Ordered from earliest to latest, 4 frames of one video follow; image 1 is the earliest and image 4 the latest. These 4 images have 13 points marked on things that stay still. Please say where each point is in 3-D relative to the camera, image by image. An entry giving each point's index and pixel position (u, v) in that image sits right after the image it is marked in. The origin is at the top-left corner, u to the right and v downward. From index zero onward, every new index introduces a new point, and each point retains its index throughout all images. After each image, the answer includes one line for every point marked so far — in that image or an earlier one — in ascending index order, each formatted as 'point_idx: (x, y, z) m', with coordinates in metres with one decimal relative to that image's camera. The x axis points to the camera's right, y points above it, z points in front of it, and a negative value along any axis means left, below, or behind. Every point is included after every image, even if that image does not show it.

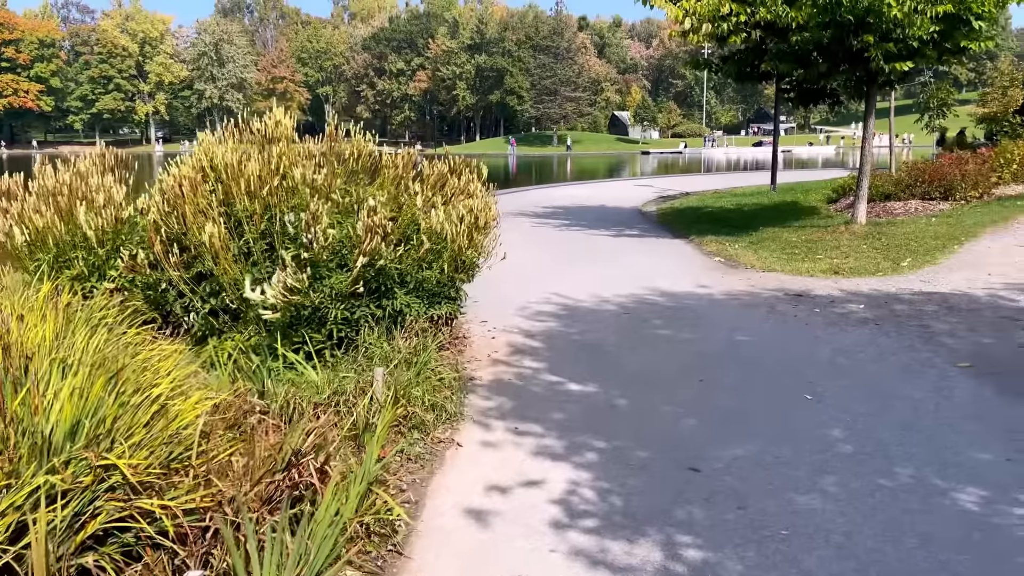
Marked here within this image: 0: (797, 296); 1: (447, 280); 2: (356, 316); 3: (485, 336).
0: (+3.1, -0.1, +8.8) m
1: (-0.5, +0.1, +6.2) m
2: (-1.1, -0.2, +5.7) m
3: (-0.2, -0.4, +7.3) m
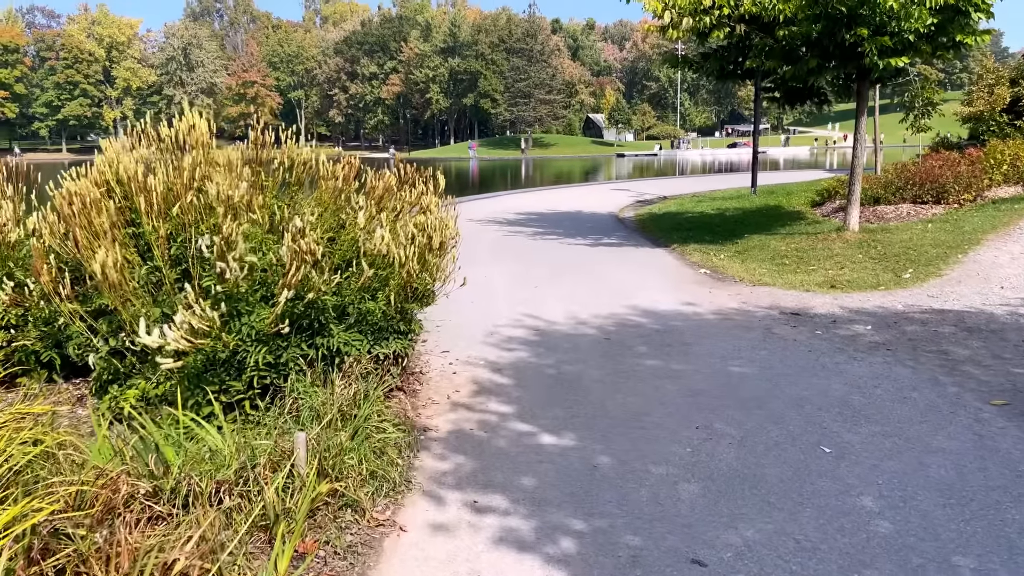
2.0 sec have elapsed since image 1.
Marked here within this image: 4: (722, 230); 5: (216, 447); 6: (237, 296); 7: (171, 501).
0: (+2.8, -0.3, +8.0) m
1: (-0.8, -0.2, +5.3) m
2: (-1.3, -0.4, +4.7) m
3: (-0.5, -0.7, +6.3) m
4: (+3.8, +1.1, +14.8) m
5: (-1.4, -0.8, +3.9) m
6: (-1.5, 0.0, +4.5) m
7: (-1.5, -0.9, +3.6) m
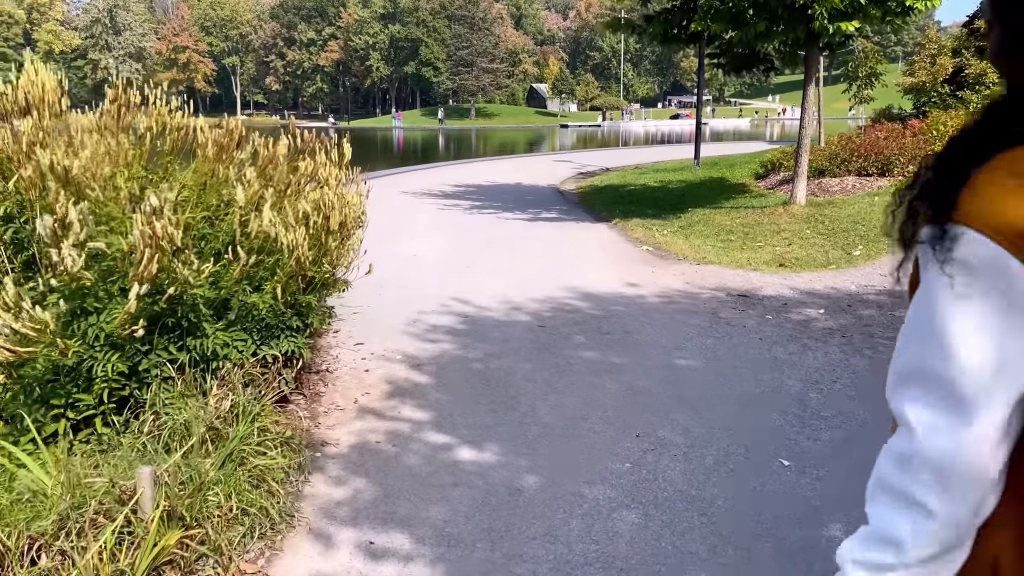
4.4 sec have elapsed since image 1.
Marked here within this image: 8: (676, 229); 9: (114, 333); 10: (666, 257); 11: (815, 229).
0: (+2.1, -0.1, +7.4) m
1: (-1.2, -0.1, +4.5) m
2: (-1.8, -0.4, +3.9) m
3: (-1.1, -0.6, +5.5) m
4: (+2.7, +1.5, +14.2) m
5: (-1.8, -0.8, +3.1) m
6: (-2.0, 0.0, +3.7) m
7: (-1.9, -1.0, +2.8) m
8: (+2.3, +0.8, +11.4) m
9: (-1.8, -0.2, +3.7) m
10: (+1.8, +0.4, +9.6) m
11: (+3.9, +0.8, +10.3) m
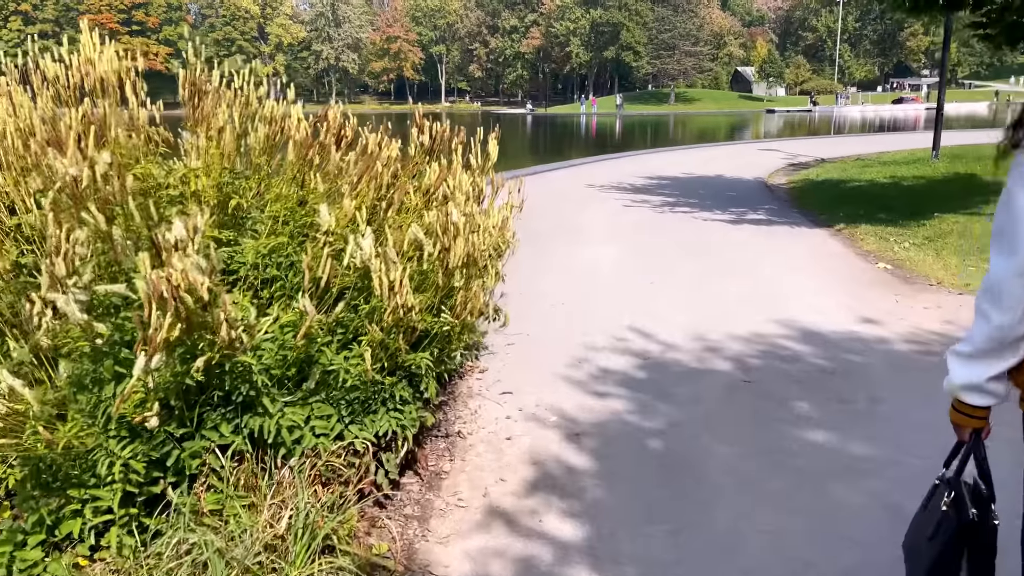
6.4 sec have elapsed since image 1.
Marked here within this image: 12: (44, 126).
0: (+3.5, -0.4, +5.3) m
1: (-0.5, -0.3, +3.2) m
2: (-1.2, -0.6, +2.8) m
3: (-0.1, -0.8, +4.2) m
4: (+5.7, +1.2, +11.7) m
5: (-1.4, -1.0, +2.0) m
6: (-1.4, -0.2, +2.6) m
7: (-1.5, -1.2, +1.8) m
8: (+4.6, +0.5, +9.1) m
9: (-1.2, -0.4, +2.6) m
10: (+3.7, +0.1, +7.5) m
11: (+5.9, +0.4, +7.7) m
12: (-1.9, +0.7, +3.3) m
